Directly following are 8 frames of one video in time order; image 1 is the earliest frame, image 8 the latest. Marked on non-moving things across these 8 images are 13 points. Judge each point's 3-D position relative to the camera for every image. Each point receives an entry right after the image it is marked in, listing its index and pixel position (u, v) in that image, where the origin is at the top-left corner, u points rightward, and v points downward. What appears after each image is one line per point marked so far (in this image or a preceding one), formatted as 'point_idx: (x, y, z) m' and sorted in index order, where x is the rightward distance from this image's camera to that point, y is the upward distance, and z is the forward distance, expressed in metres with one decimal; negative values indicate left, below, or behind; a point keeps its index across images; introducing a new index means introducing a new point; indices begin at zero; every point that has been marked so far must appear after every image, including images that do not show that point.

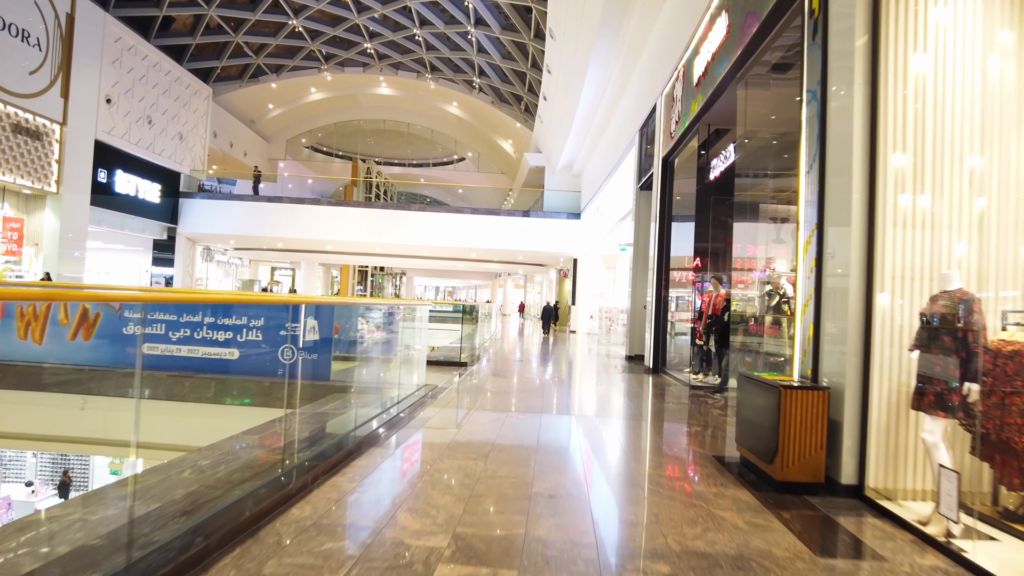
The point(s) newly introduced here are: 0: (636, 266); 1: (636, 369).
0: (+1.9, +0.3, +9.6) m
1: (+1.7, -1.1, +8.9) m
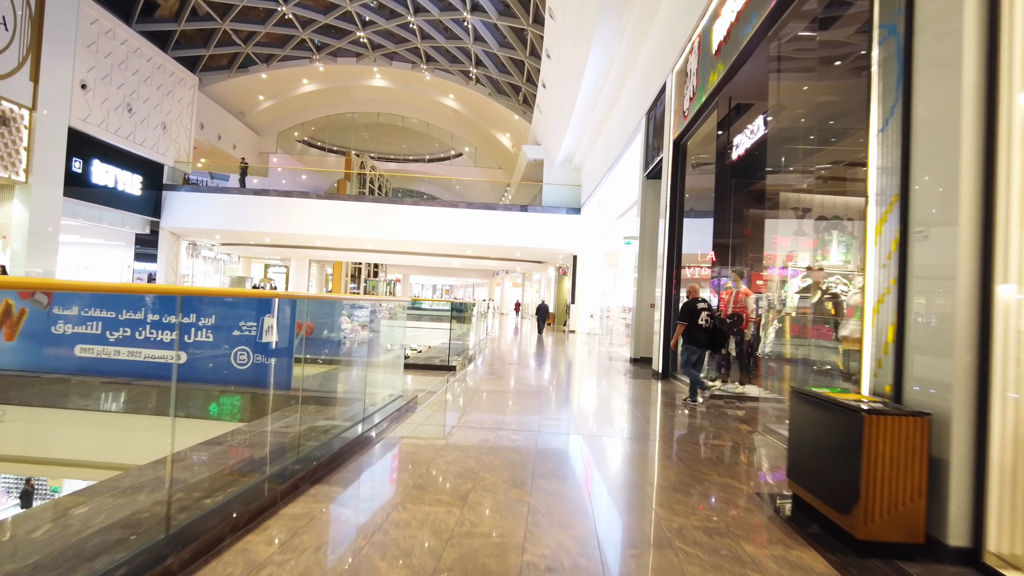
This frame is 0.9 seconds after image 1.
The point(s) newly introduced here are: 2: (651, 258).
0: (+1.9, +0.3, +8.9) m
1: (+1.6, -1.1, +8.2) m
2: (+2.1, +0.4, +8.9) m
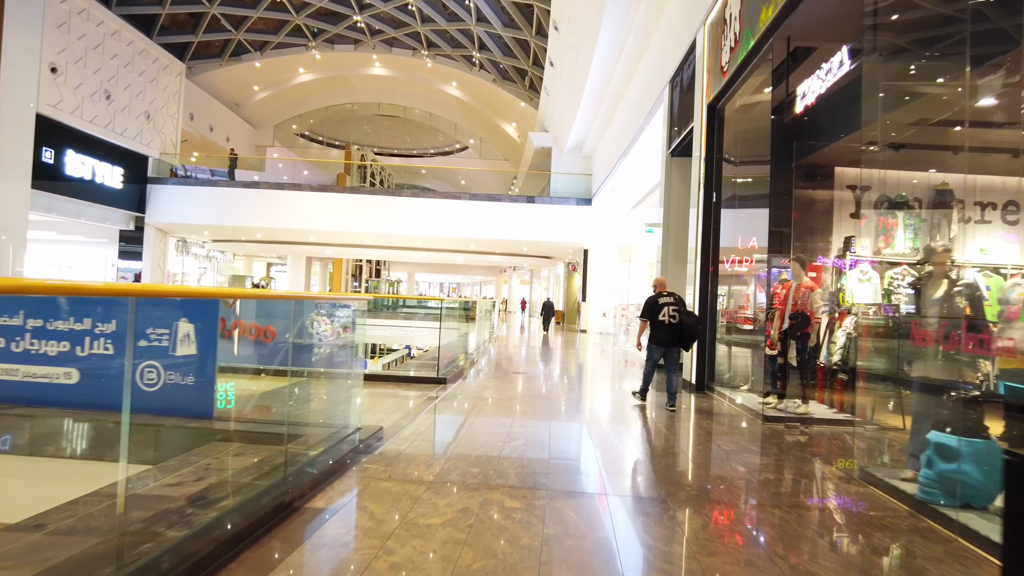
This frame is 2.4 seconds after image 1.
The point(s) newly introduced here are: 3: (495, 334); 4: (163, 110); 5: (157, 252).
0: (+1.9, +0.4, +7.7) m
1: (+1.7, -1.0, +7.1) m
2: (+2.2, +0.5, +7.7) m
3: (-0.5, -1.3, +17.6) m
4: (-9.3, +4.7, +16.9) m
5: (-9.6, +1.0, +17.2) m
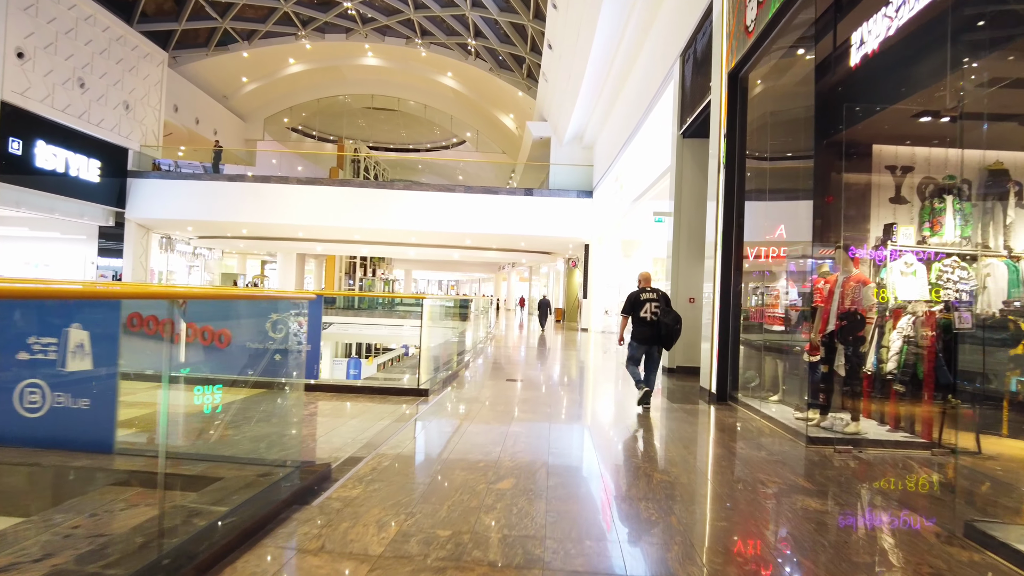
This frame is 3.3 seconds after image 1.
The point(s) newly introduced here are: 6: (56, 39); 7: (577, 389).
0: (+1.9, +0.4, +7.0) m
1: (+1.6, -1.0, +6.4) m
2: (+2.1, +0.5, +7.0) m
3: (-0.5, -1.2, +16.8) m
4: (-9.3, +4.8, +16.2) m
5: (-9.7, +1.0, +16.5) m
6: (-9.2, +5.0, +12.8) m
7: (+0.9, -1.3, +8.3) m
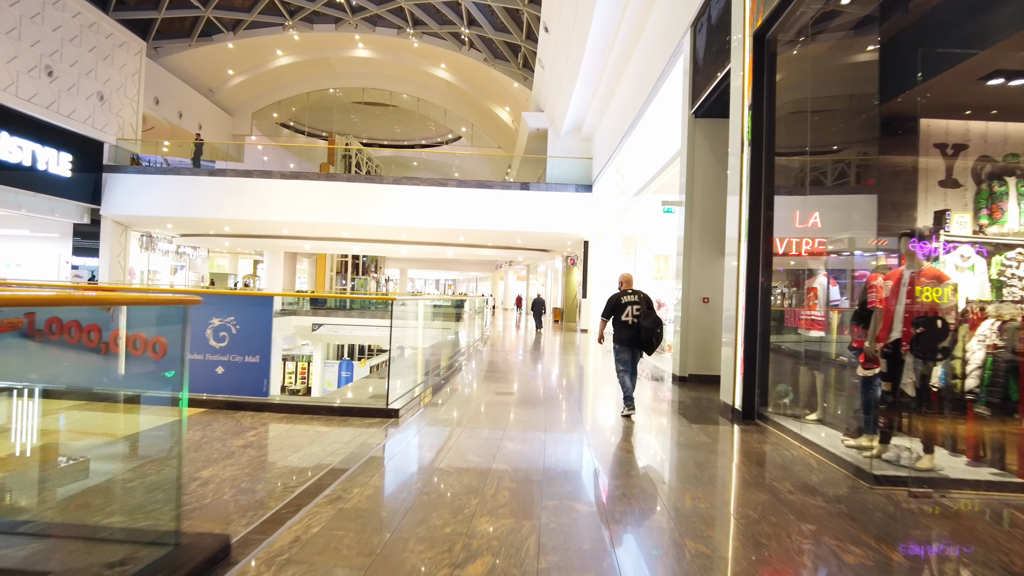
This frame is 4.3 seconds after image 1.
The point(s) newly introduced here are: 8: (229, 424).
0: (+1.8, +0.5, +6.3) m
1: (+1.5, -0.9, +5.6) m
2: (+2.0, +0.5, +6.3) m
3: (-0.6, -1.2, +16.1) m
4: (-9.5, +4.8, +15.4) m
5: (-9.8, +1.0, +15.7) m
6: (-9.3, +5.0, +12.0) m
7: (+0.8, -1.3, +7.6) m
8: (-1.6, -0.8, +3.5) m
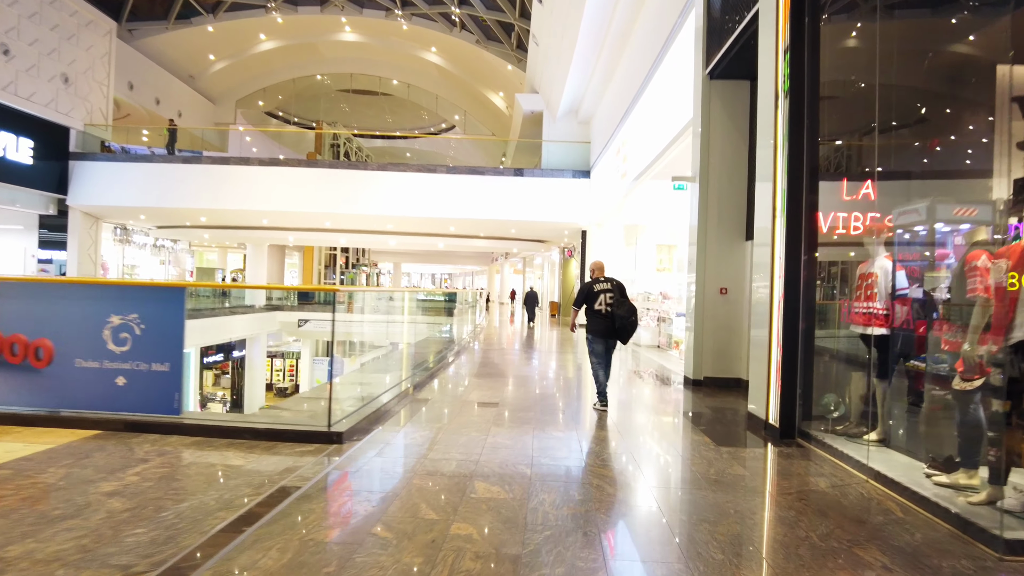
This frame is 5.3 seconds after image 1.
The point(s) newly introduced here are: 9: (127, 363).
0: (+1.7, +0.5, +5.4) m
1: (+1.4, -0.9, +4.8) m
2: (+1.9, +0.6, +5.4) m
3: (-0.8, -1.0, +15.2) m
4: (-9.6, +4.9, +14.5) m
5: (-9.9, +1.1, +14.8) m
6: (-9.4, +5.1, +11.1) m
7: (+0.7, -1.2, +6.7) m
8: (-1.7, -0.7, +2.7) m
9: (-2.0, -0.4, +3.4) m
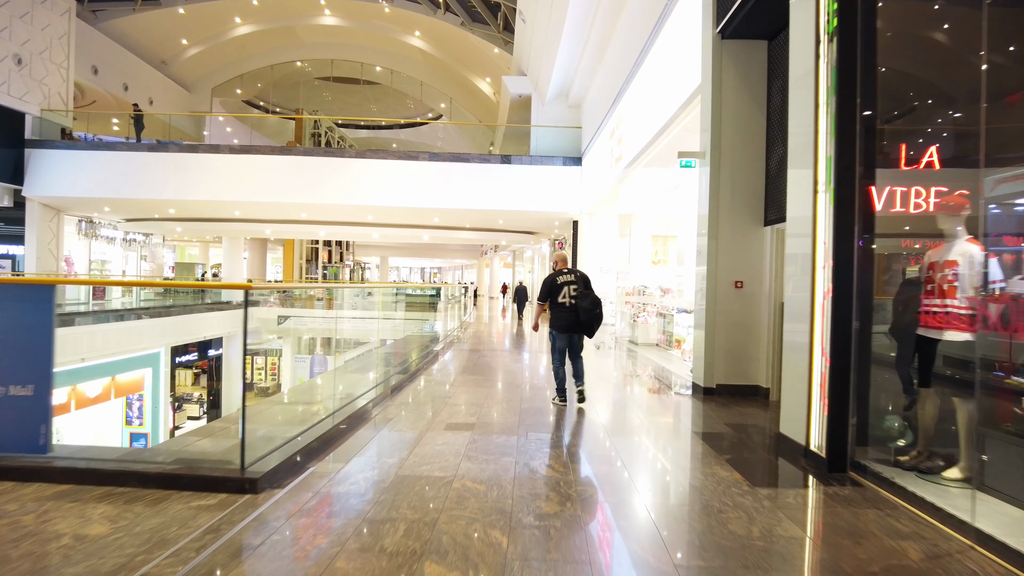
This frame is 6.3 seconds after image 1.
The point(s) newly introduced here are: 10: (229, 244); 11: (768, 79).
0: (+1.5, +0.6, +4.7) m
1: (+1.3, -0.8, +4.1) m
2: (+1.8, +0.7, +4.7) m
3: (-1.0, -0.9, +14.5) m
4: (-9.9, +4.9, +13.6) m
5: (-10.2, +1.2, +13.9) m
6: (-9.7, +5.1, +10.2) m
7: (+0.5, -1.1, +6.0) m
8: (-1.8, -0.7, +1.9) m
9: (-2.1, -0.4, +2.6) m
10: (-8.7, +1.4, +19.8) m
11: (+1.9, +1.5, +4.7) m
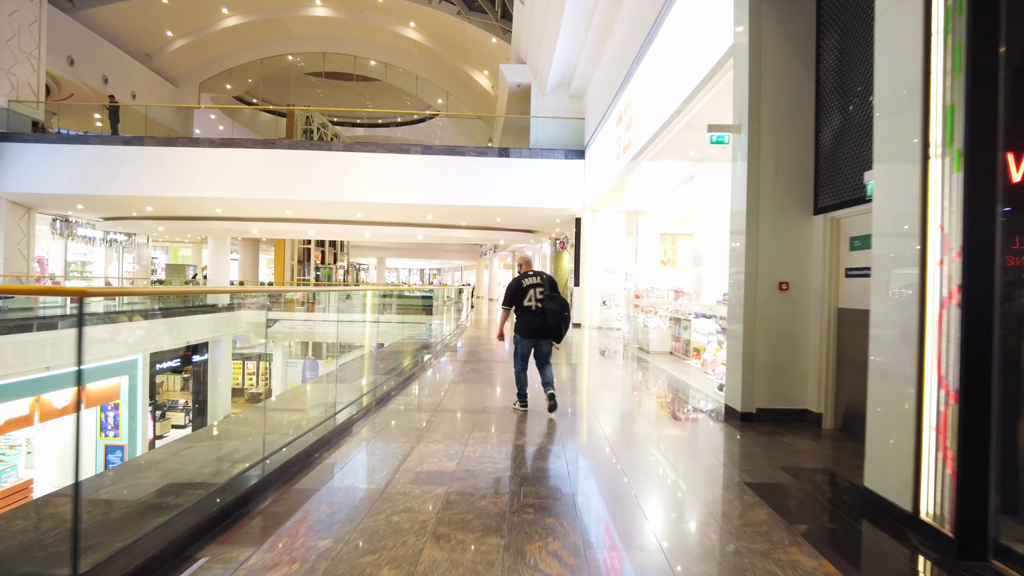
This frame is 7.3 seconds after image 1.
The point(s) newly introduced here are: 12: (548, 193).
0: (+1.5, +0.6, +3.8) m
1: (+1.3, -0.8, +3.2) m
2: (+1.7, +0.6, +3.8) m
3: (-1.1, -0.9, +13.6) m
4: (-9.9, +4.9, +12.7) m
5: (-10.2, +1.1, +13.1) m
6: (-9.7, +5.1, +9.4) m
7: (+0.5, -1.1, +5.2) m
8: (-1.8, -0.7, +1.1) m
9: (-2.2, -0.4, +1.8) m
10: (-8.8, +1.3, +19.0) m
11: (+1.9, +1.5, +3.9) m
12: (+0.7, +1.9, +12.7) m
